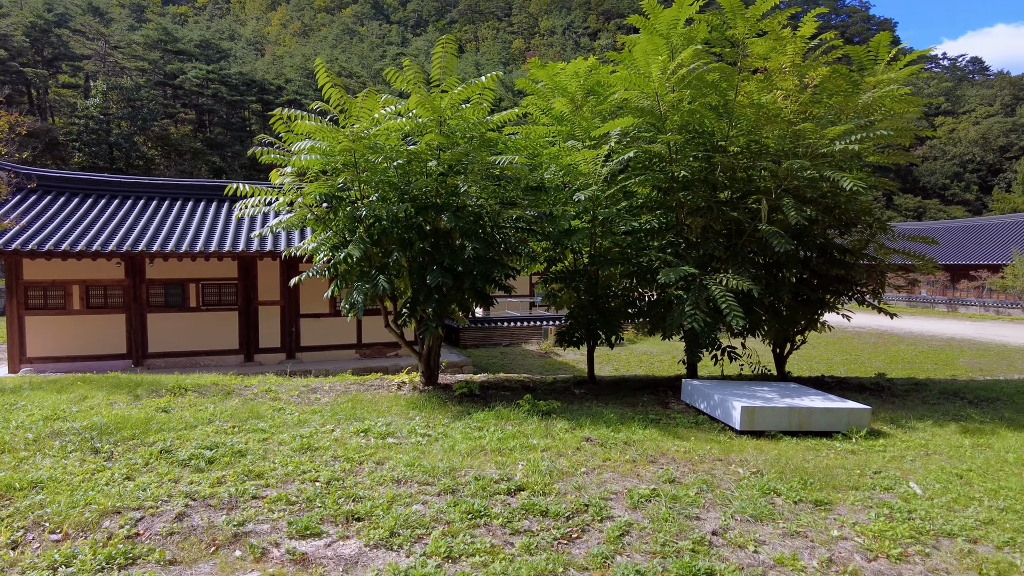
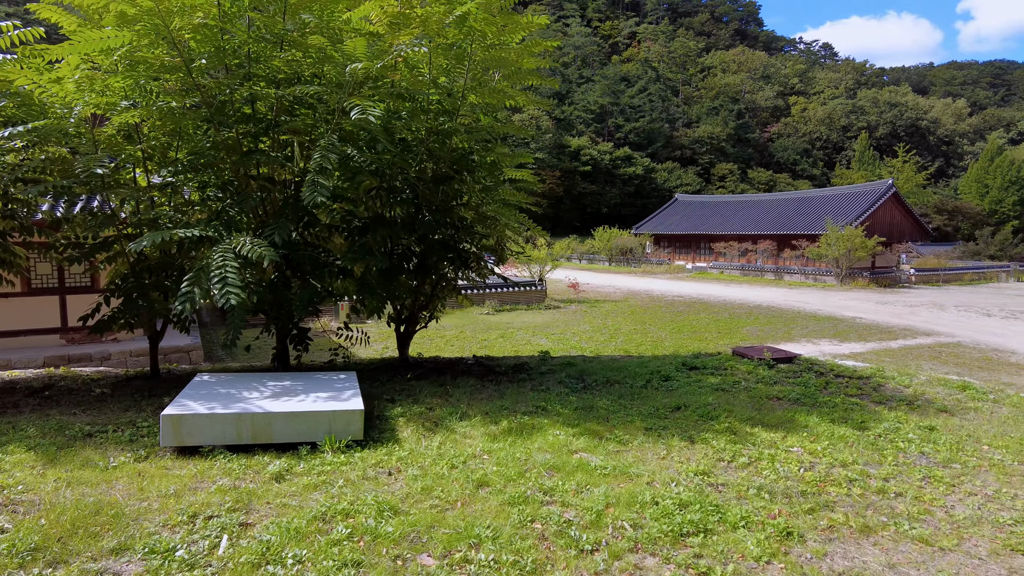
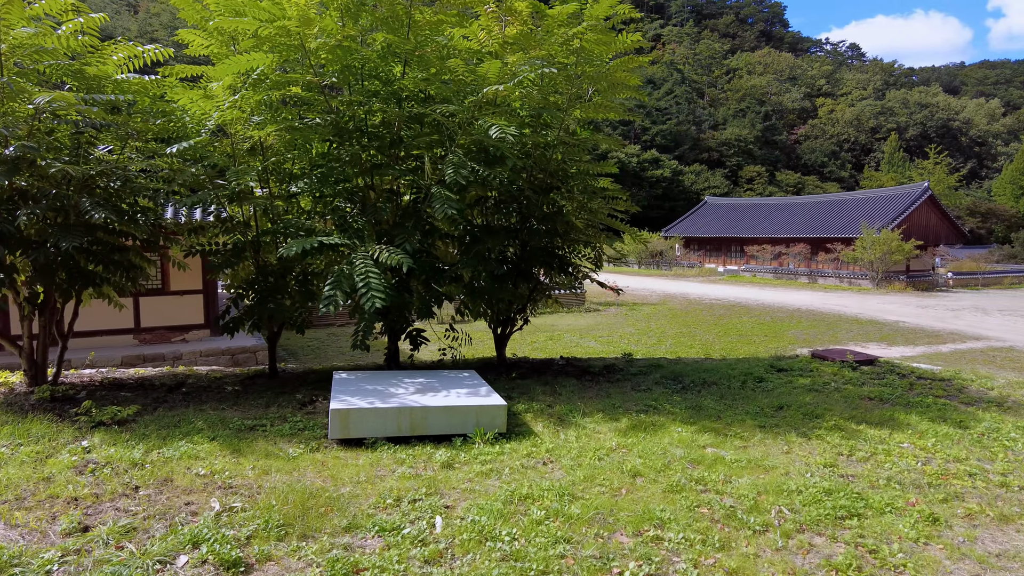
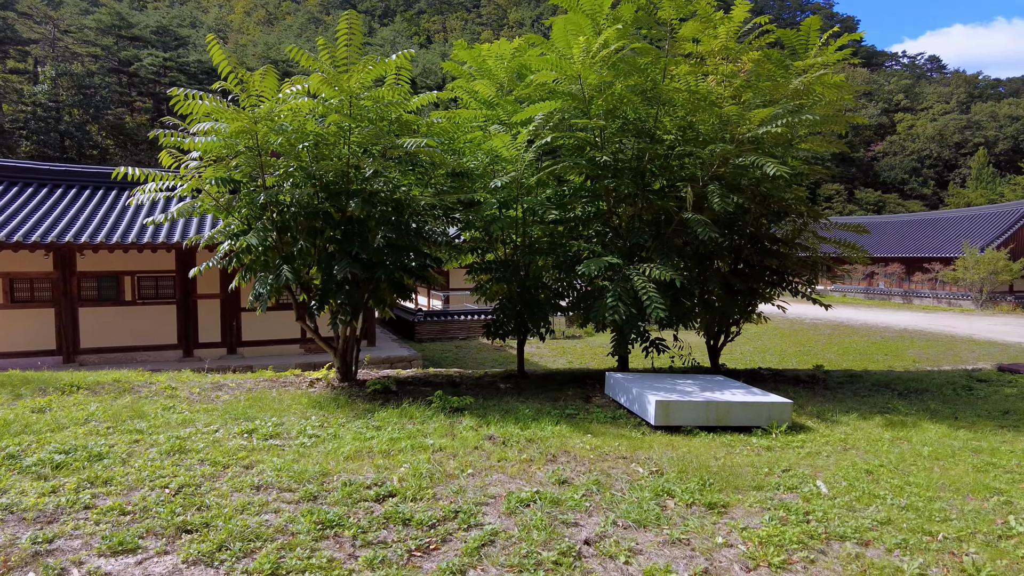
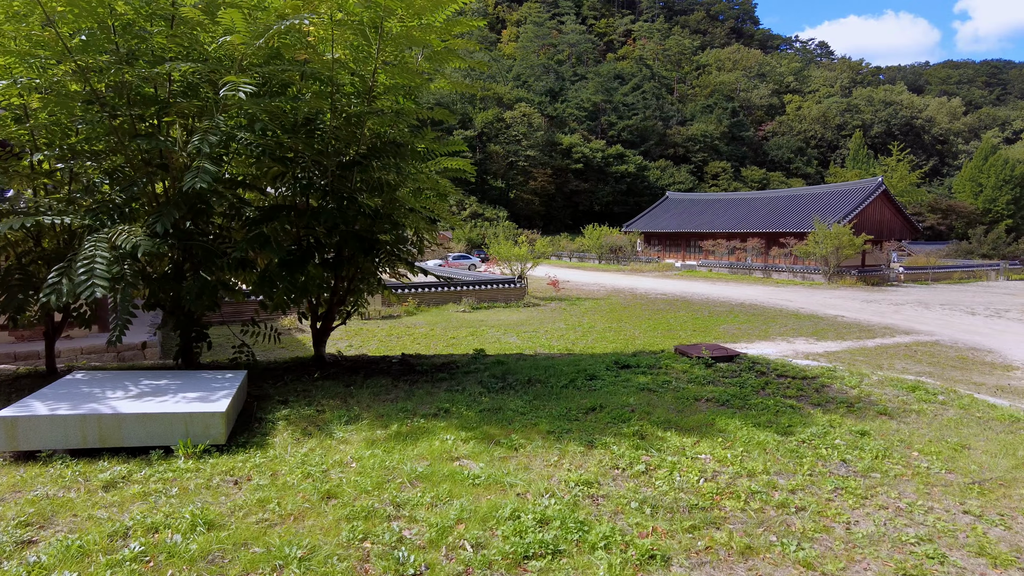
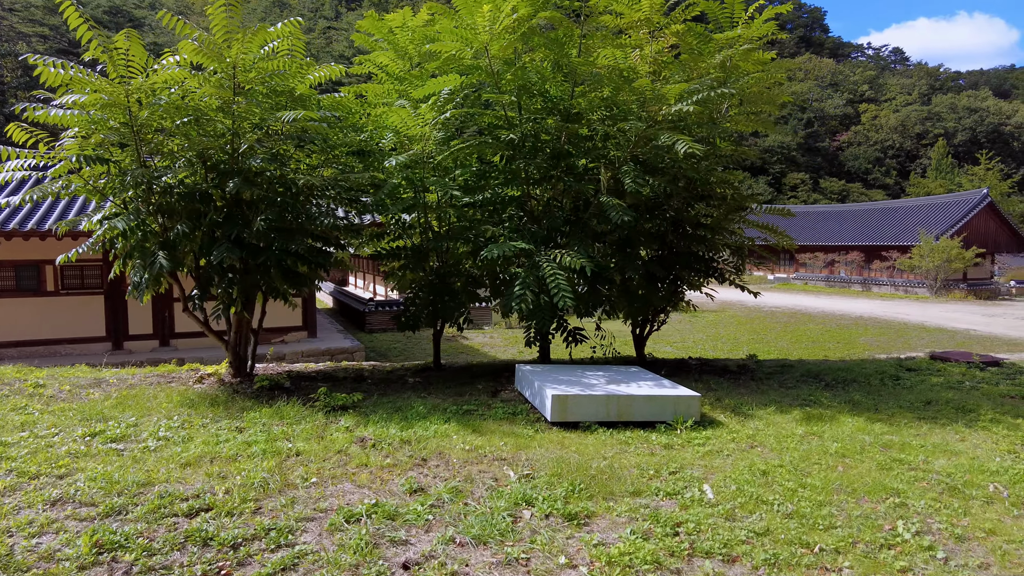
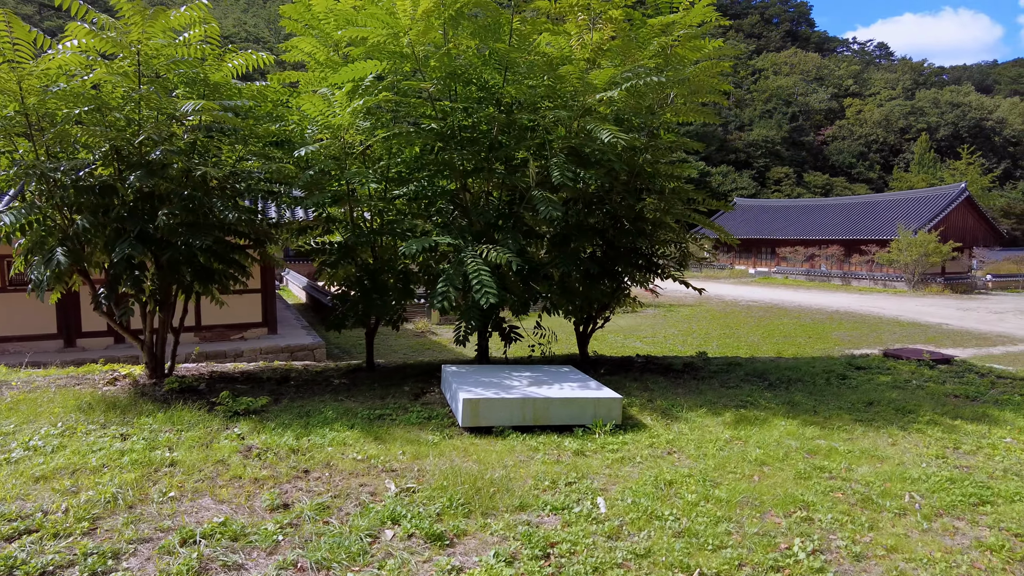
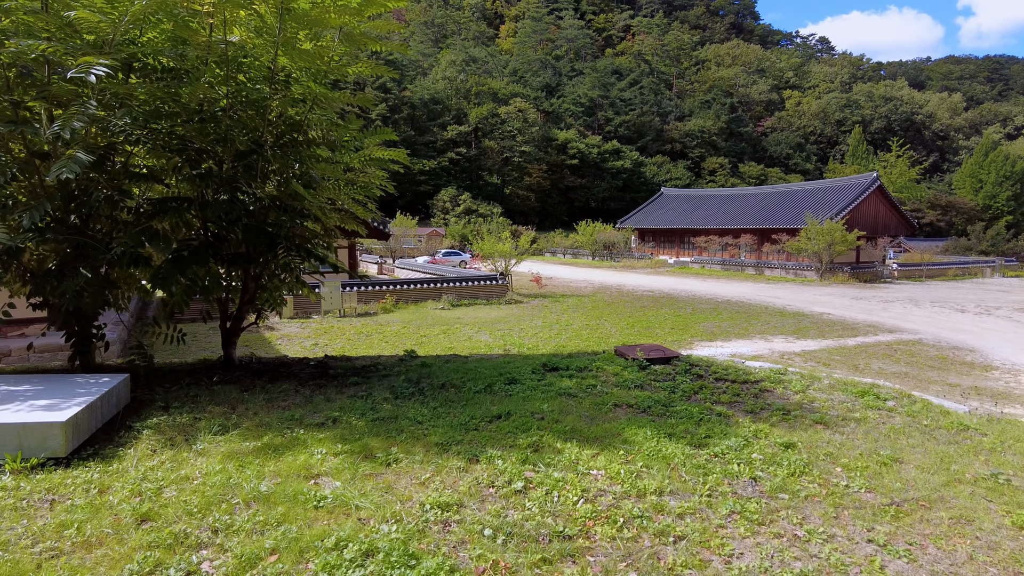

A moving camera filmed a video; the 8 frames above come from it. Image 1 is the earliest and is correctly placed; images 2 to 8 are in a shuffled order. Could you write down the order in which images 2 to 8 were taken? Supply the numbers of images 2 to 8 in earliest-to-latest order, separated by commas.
4, 6, 7, 3, 2, 5, 8
